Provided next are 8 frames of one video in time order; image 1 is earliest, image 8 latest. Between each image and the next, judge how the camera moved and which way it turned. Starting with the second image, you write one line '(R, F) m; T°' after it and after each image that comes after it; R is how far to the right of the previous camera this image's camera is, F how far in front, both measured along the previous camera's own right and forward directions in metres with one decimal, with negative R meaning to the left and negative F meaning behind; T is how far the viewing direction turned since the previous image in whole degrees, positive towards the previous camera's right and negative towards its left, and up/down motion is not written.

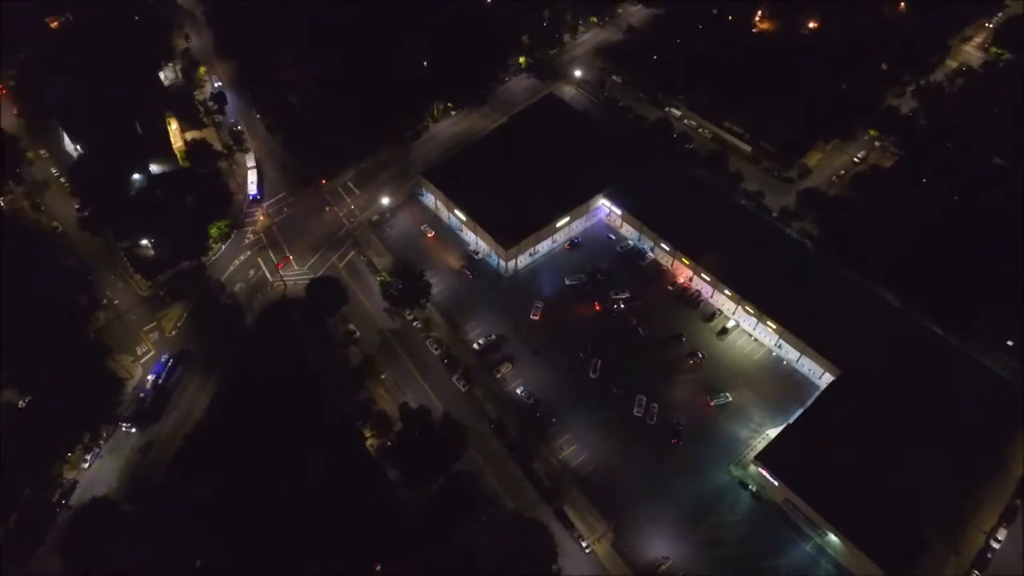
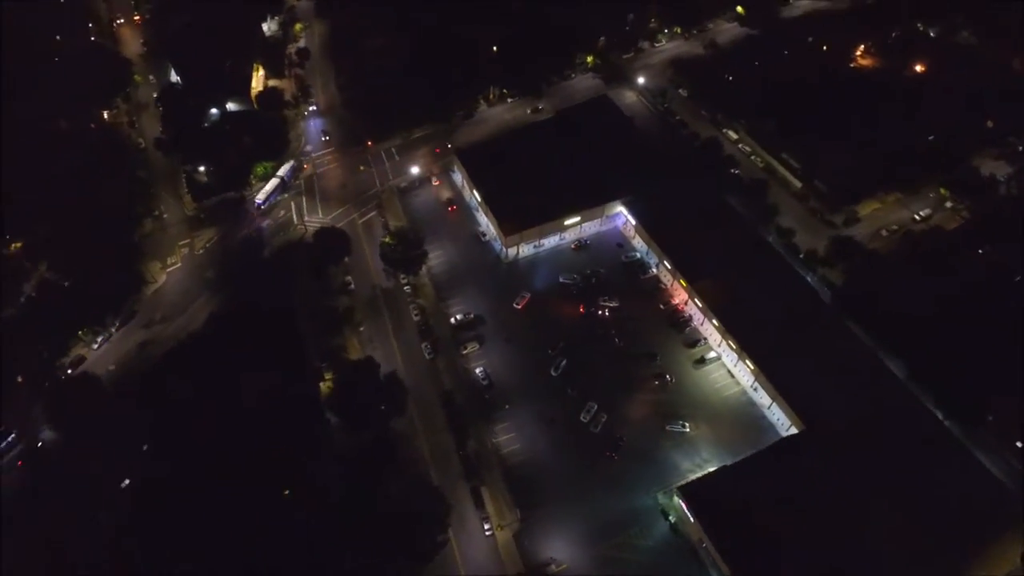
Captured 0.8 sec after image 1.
(+7.7, -0.1) m; -10°
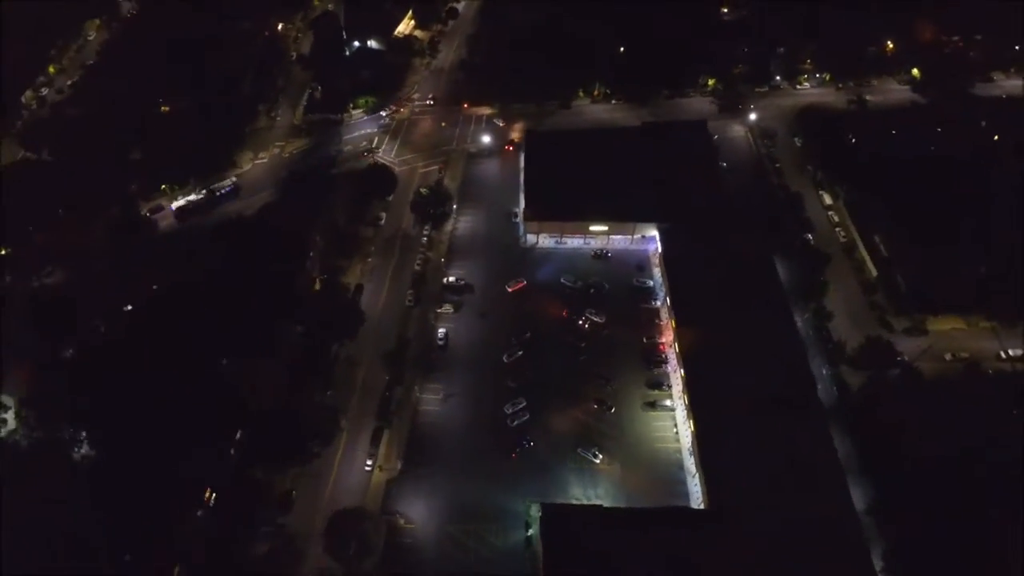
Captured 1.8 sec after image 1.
(+11.6, +1.0) m; -16°
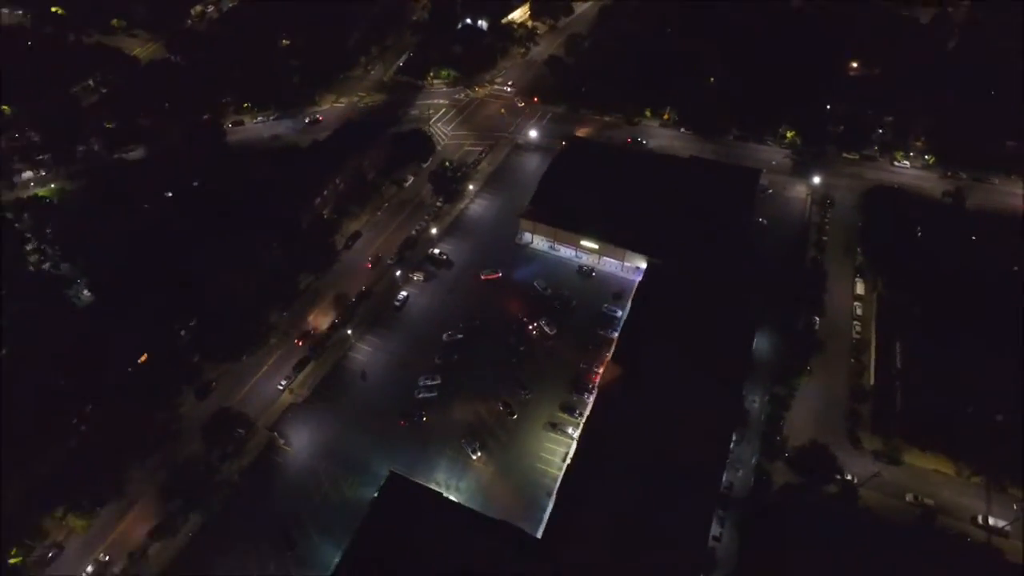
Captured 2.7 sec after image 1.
(+11.8, +0.9) m; -14°
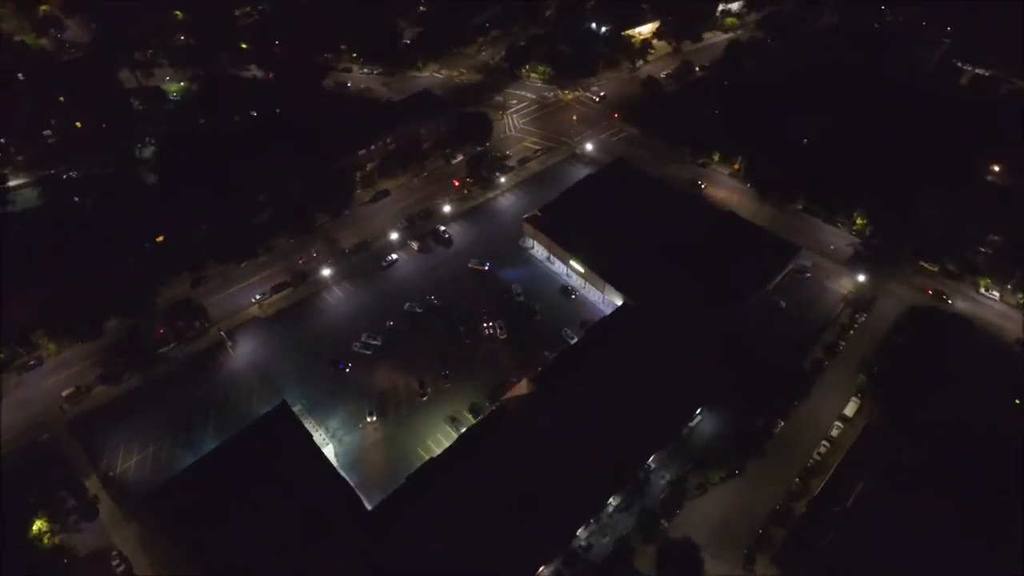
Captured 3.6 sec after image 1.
(+11.9, +1.4) m; -15°
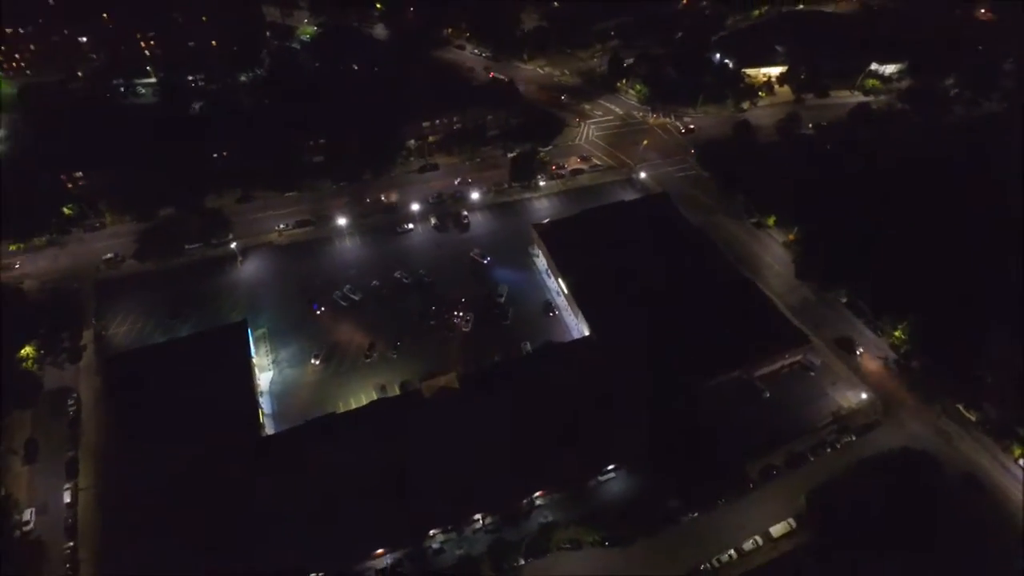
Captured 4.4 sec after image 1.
(+10.6, +1.5) m; -14°
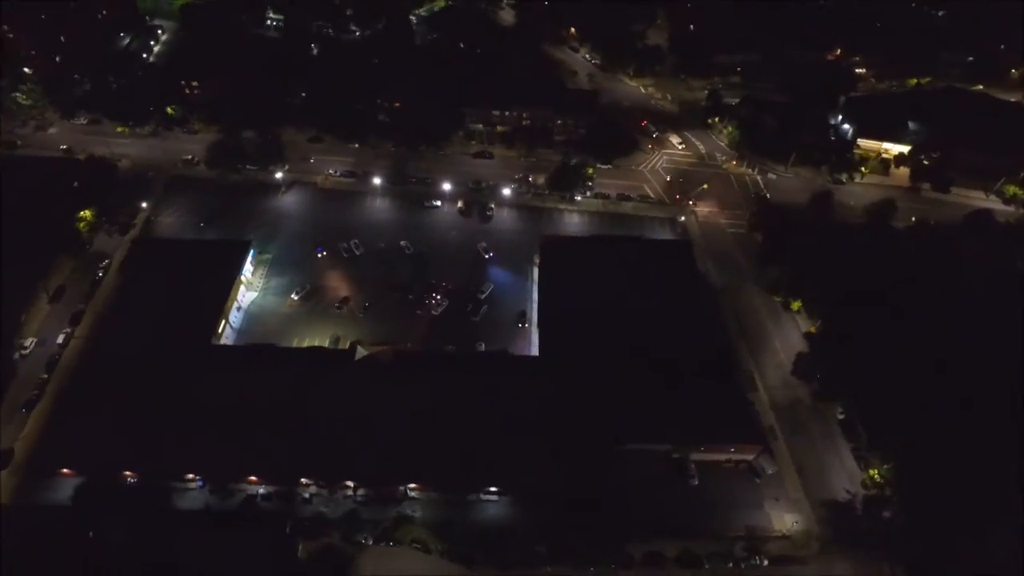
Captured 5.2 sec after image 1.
(+10.5, +1.8) m; -14°
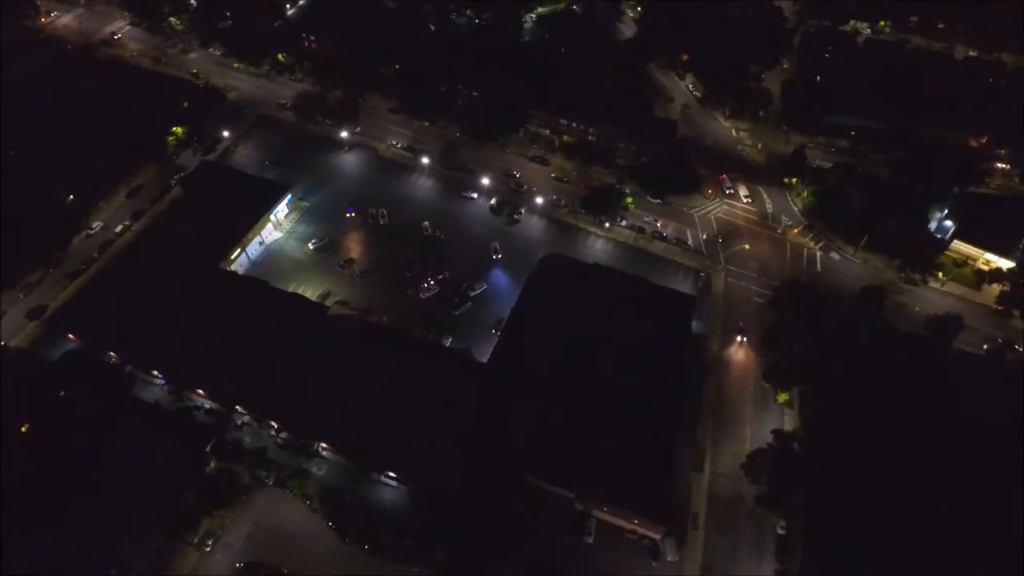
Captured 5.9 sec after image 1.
(+9.3, +1.3) m; -13°
